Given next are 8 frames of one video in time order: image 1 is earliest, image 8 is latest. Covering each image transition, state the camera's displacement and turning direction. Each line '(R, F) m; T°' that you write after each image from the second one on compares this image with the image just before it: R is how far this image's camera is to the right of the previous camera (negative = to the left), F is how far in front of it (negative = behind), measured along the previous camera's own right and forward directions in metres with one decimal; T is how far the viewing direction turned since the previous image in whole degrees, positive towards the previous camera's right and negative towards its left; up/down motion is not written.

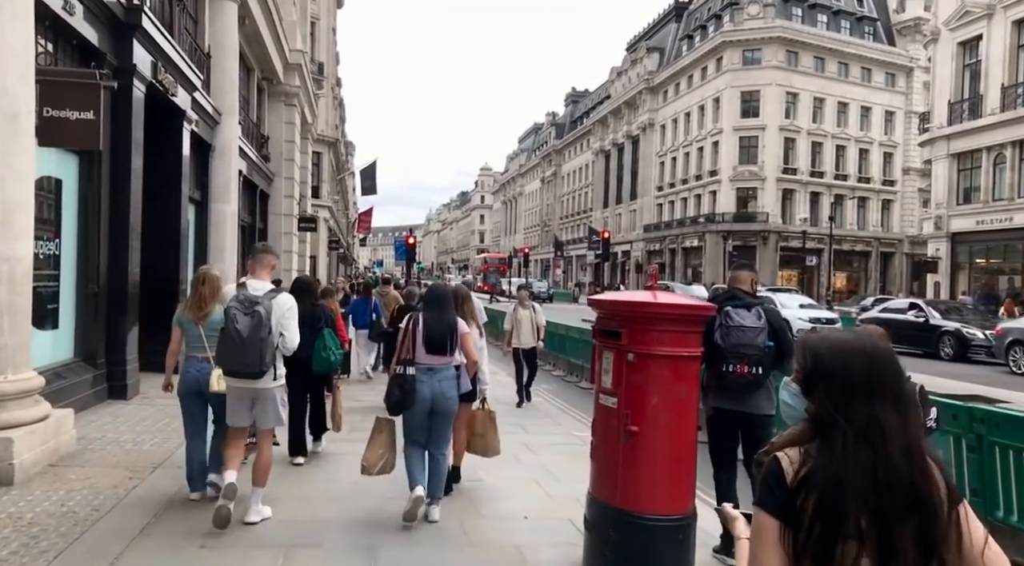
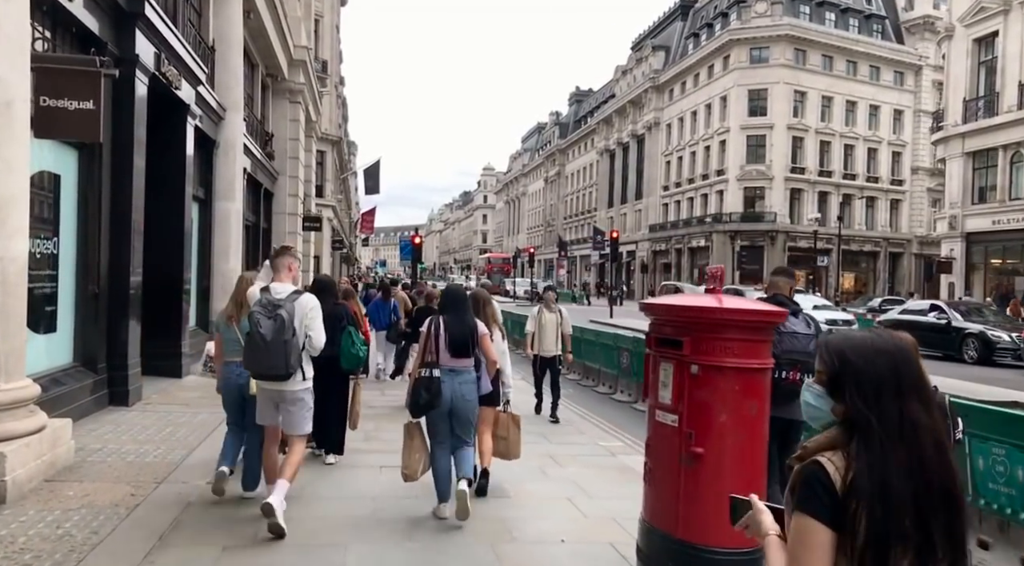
(-0.2, +0.4) m; 0°
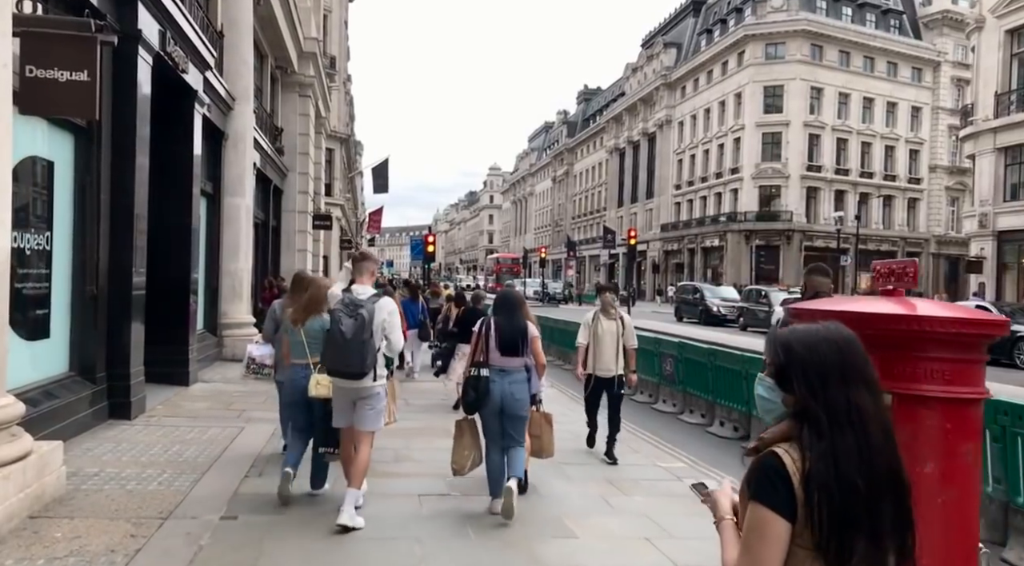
(-0.5, +0.9) m; 0°
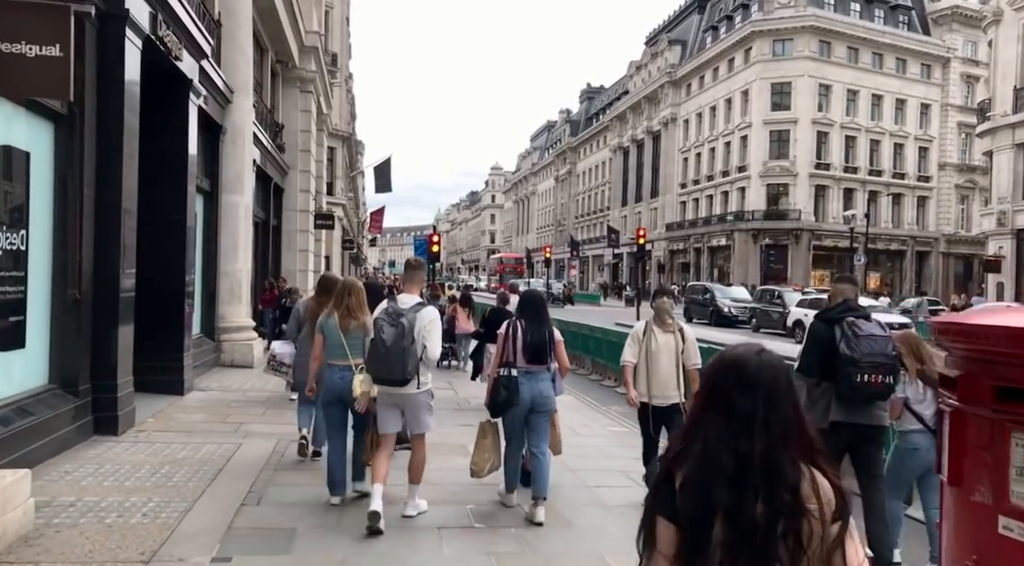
(-0.2, +0.7) m; 0°
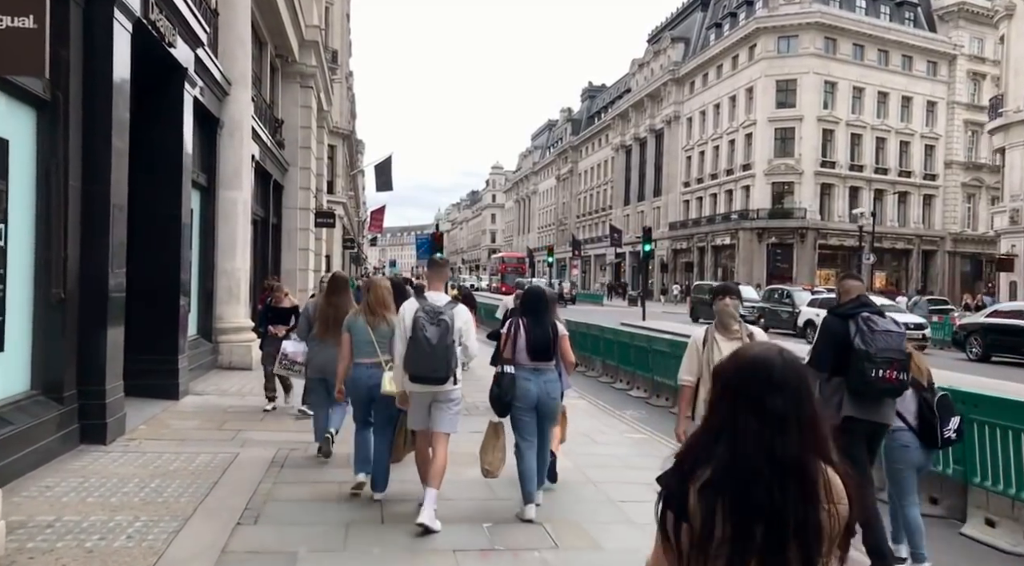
(-0.2, +0.5) m; 0°
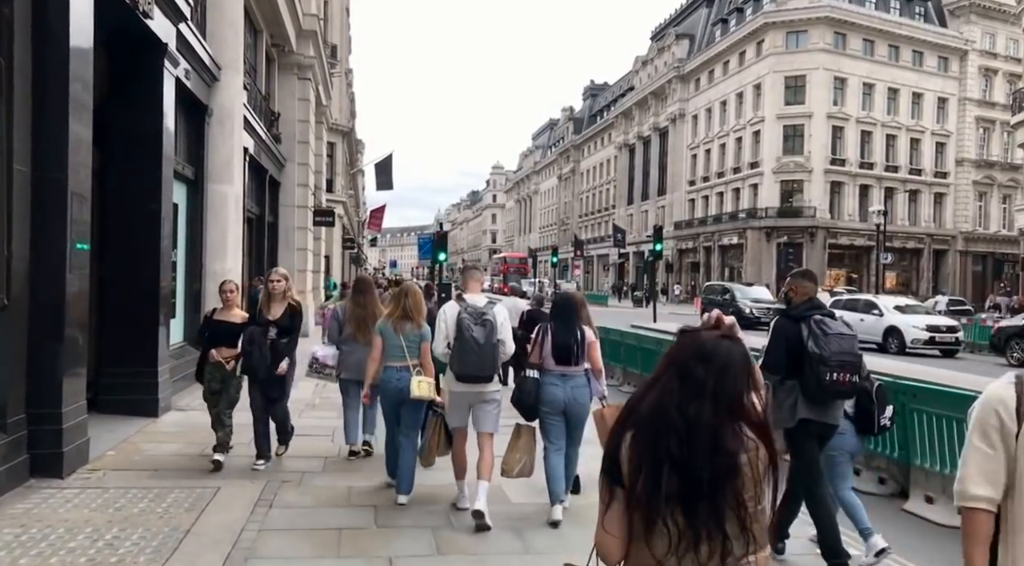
(-0.3, +1.1) m; 0°
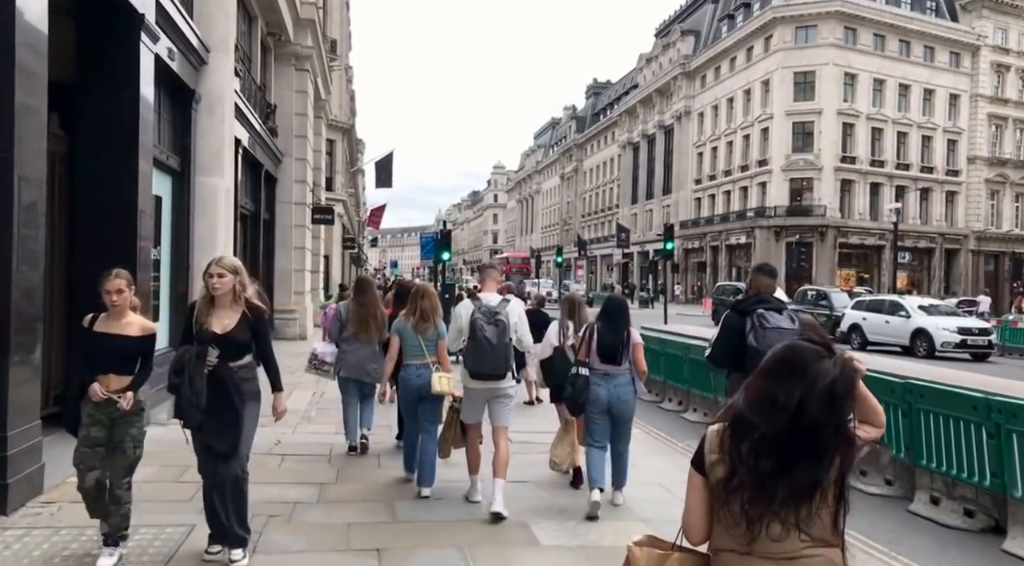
(-0.2, +0.9) m; 0°
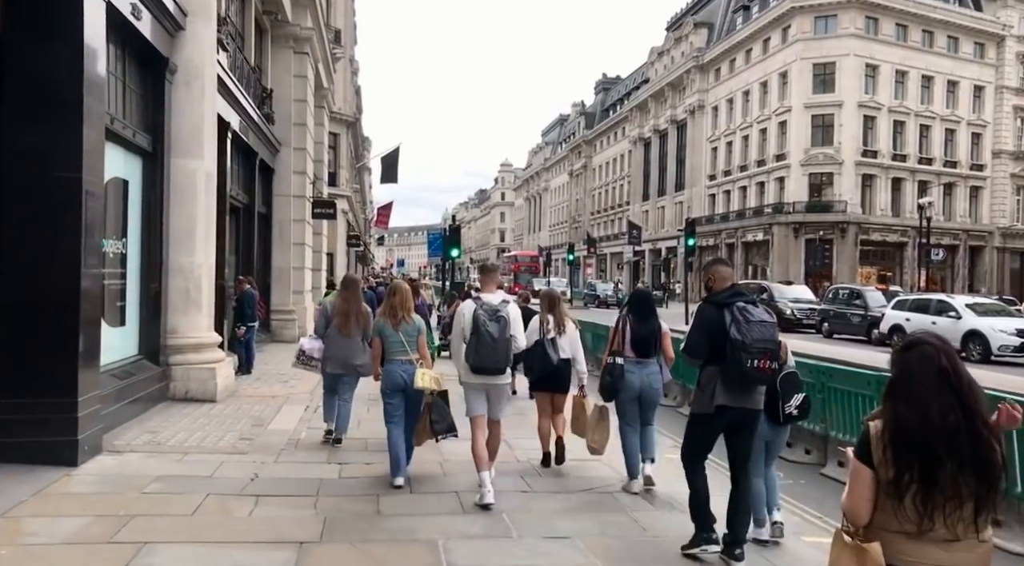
(-0.2, +1.5) m; -1°
